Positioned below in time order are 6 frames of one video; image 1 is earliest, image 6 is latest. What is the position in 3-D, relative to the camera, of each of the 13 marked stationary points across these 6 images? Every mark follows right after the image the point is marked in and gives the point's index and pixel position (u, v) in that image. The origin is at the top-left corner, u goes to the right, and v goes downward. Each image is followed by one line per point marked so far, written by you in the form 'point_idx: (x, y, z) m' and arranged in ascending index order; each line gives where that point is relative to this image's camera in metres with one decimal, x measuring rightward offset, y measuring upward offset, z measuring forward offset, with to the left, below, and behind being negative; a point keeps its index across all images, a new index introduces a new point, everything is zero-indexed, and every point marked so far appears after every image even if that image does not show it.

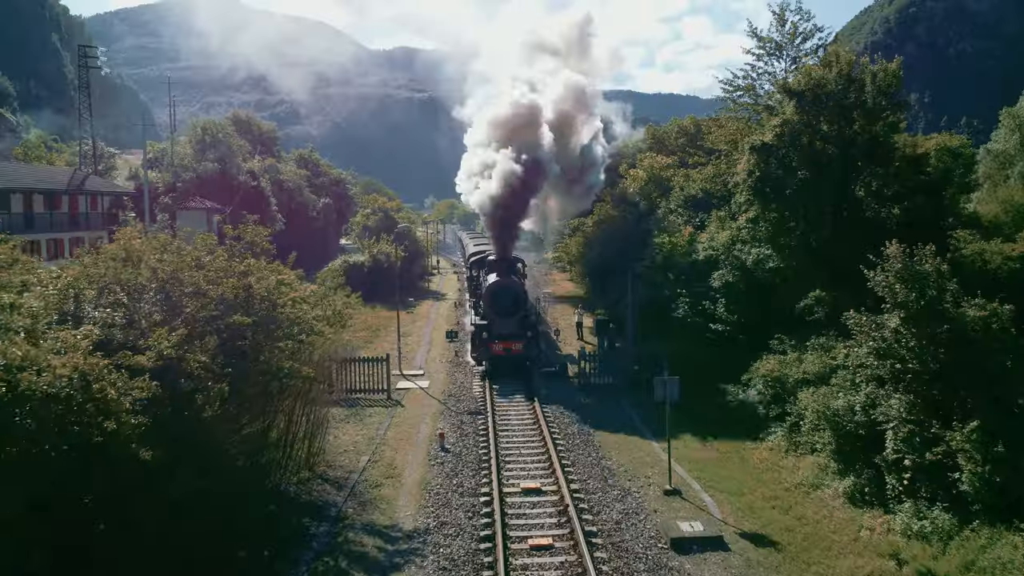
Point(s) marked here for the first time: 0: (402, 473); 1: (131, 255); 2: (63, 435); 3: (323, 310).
0: (-2.1, -3.5, +11.5) m
1: (-5.1, +0.5, +8.3) m
2: (-3.8, -1.2, +5.3) m
3: (-3.3, -0.3, +10.7) m
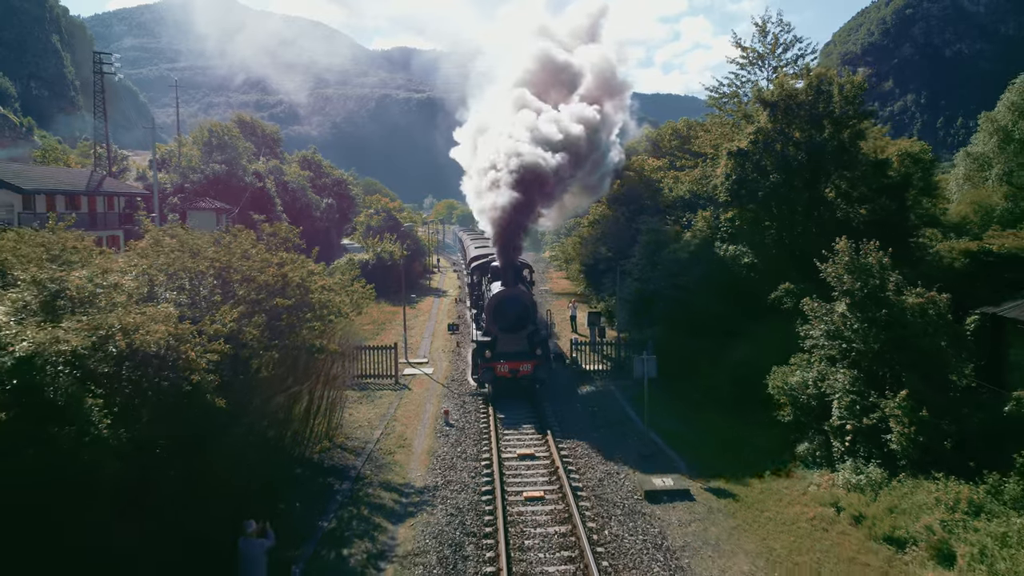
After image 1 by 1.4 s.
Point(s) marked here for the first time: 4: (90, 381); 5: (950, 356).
0: (-2.2, -3.3, +13.0) m
1: (-5.1, +0.7, +9.7) m
2: (-3.9, -1.0, +6.8) m
3: (-3.3, -0.1, +12.1) m
4: (-4.1, -0.9, +6.1) m
5: (+7.8, -1.2, +10.7) m
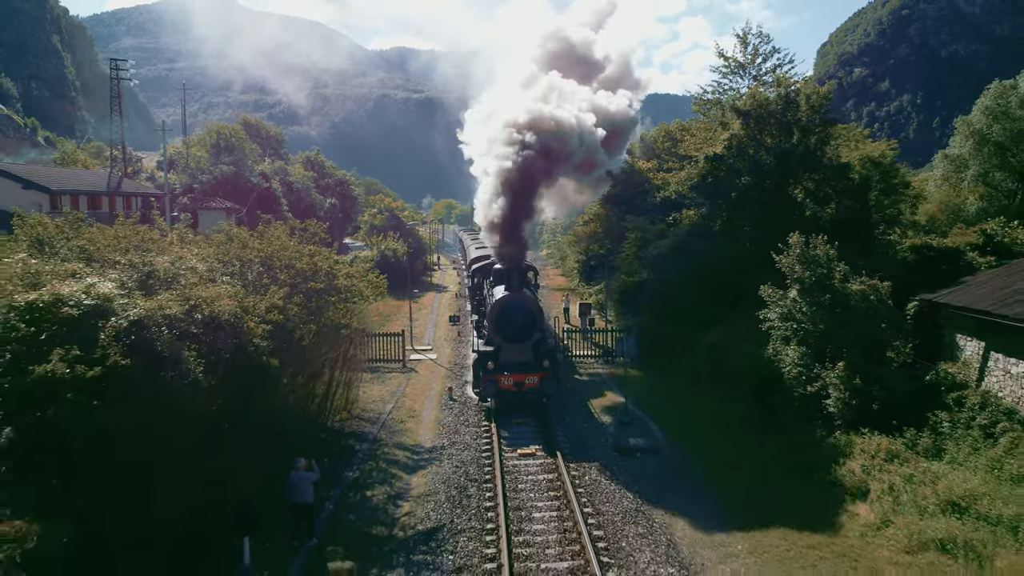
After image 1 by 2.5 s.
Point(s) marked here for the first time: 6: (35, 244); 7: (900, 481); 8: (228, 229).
0: (-2.3, -3.1, +14.7) m
1: (-5.2, +0.9, +11.5) m
2: (-4.0, -0.8, +8.5) m
3: (-3.4, +0.1, +13.9) m
4: (-4.2, -0.7, +7.8) m
5: (+7.8, -0.9, +12.5) m
6: (-7.6, +0.7, +9.8) m
7: (+6.3, -3.2, +9.8) m
8: (-5.9, +1.2, +12.5) m
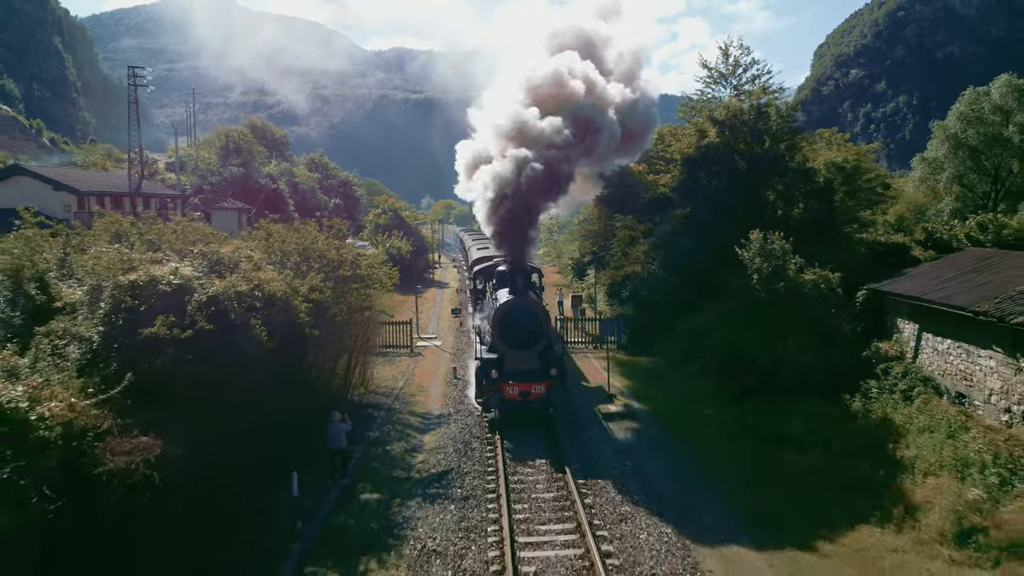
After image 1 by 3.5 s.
0: (-2.3, -2.8, +16.7) m
1: (-5.2, +1.2, +13.5) m
2: (-4.0, -0.5, +10.5) m
3: (-3.5, +0.4, +15.9) m
4: (-4.2, -0.4, +9.8) m
5: (+7.7, -0.7, +14.5) m
6: (-7.7, +0.9, +11.7) m
7: (+6.3, -2.9, +11.8) m
8: (-6.0, +1.5, +14.5) m
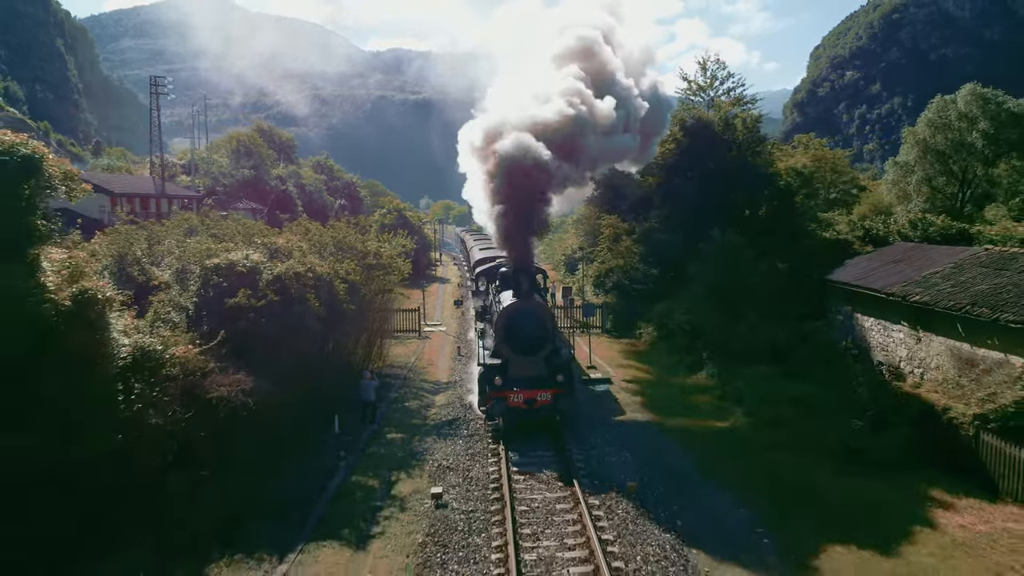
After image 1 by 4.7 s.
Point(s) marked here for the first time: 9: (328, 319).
0: (-2.5, -2.5, +19.5) m
1: (-5.4, +1.5, +16.2) m
2: (-4.1, -0.1, +13.3) m
3: (-3.6, +0.8, +18.6) m
4: (-4.4, 0.0, +12.6) m
5: (+7.6, -0.3, +17.3) m
6: (-7.8, +1.3, +14.5) m
7: (+6.2, -2.5, +14.6) m
8: (-6.1, +1.9, +17.2) m
9: (-4.1, -0.7, +13.3) m
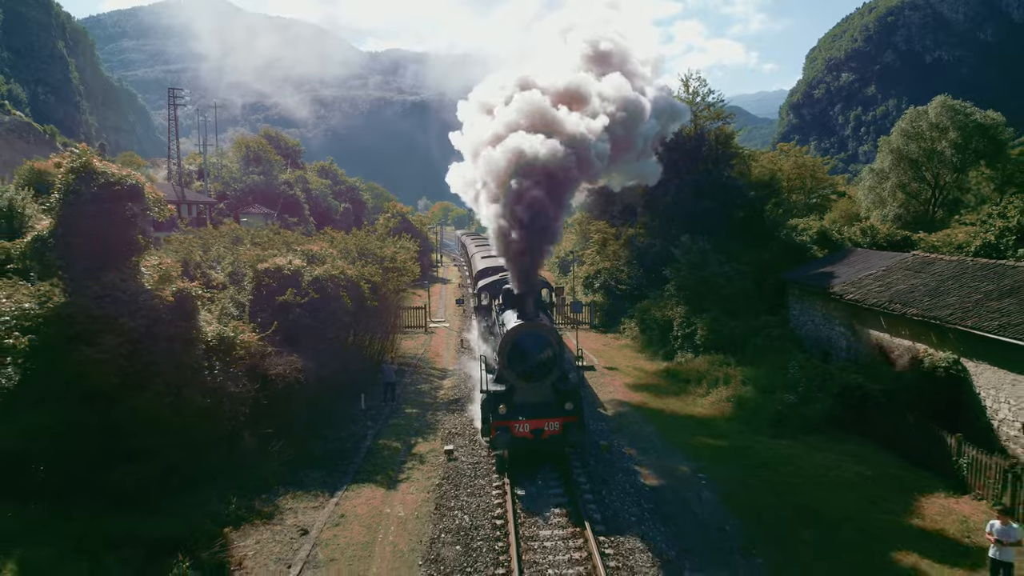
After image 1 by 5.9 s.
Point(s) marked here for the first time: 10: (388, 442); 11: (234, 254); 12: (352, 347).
0: (-2.6, -2.5, +22.1) m
1: (-5.5, +1.5, +18.9) m
2: (-4.2, -0.1, +15.9) m
3: (-3.7, +0.8, +21.2) m
4: (-4.4, 0.0, +15.2) m
5: (+7.5, -0.3, +20.0) m
6: (-7.9, +1.3, +17.1) m
7: (+6.1, -2.5, +17.3) m
8: (-6.2, +1.9, +19.8) m
9: (-4.2, -0.7, +15.9) m
10: (-2.9, -3.6, +14.0) m
11: (-7.2, +0.9, +15.8) m
12: (-4.3, -1.6, +16.0) m
